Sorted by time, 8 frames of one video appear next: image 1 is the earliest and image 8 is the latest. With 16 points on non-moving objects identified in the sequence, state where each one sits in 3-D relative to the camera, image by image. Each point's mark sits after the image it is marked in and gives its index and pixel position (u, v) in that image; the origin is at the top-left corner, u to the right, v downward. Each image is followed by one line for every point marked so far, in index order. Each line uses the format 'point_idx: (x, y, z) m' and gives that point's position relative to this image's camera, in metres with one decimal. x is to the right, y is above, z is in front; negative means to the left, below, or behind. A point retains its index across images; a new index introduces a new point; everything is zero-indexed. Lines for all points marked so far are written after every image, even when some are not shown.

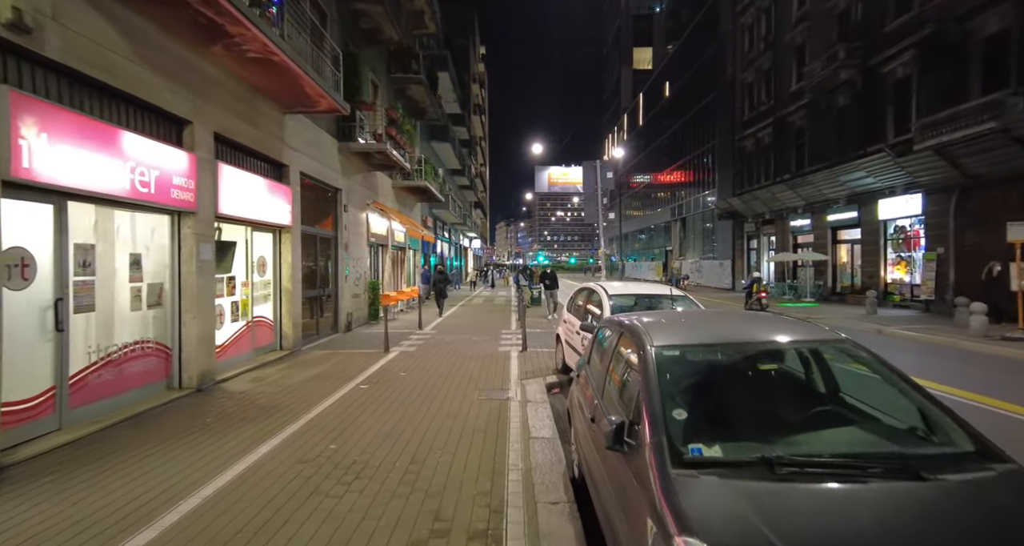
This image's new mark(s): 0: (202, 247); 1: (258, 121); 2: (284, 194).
0: (-5.1, +0.4, +7.5) m
1: (-5.2, +3.1, +9.3) m
2: (-5.2, +1.8, +10.4) m
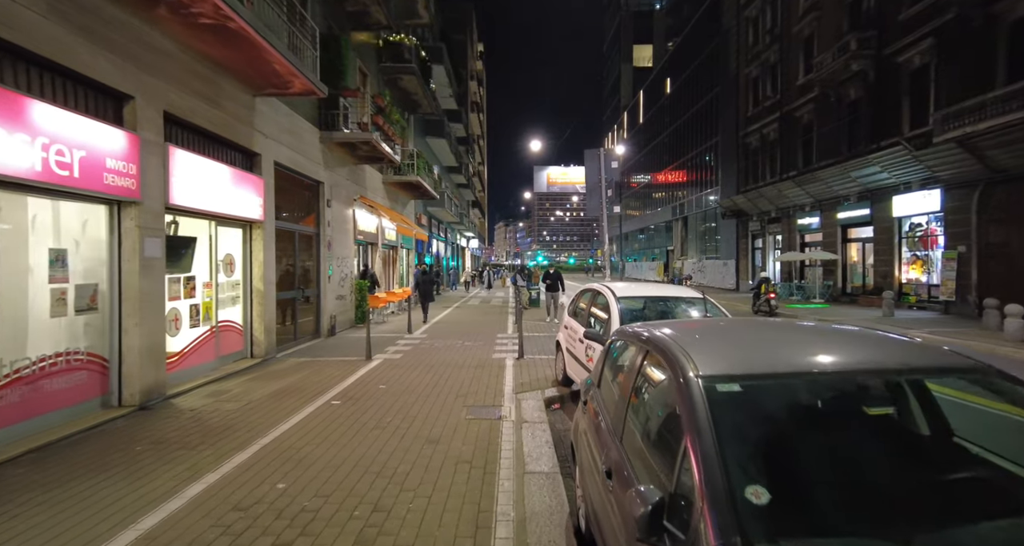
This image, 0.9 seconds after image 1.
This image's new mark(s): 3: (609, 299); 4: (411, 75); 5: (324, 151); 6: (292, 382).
0: (-5.1, +0.4, +6.5) m
1: (-5.3, +3.1, +8.3) m
2: (-5.3, +1.8, +9.4) m
3: (+1.5, -0.3, +6.8) m
4: (-4.2, +8.3, +19.3) m
5: (-5.4, +3.5, +13.2) m
6: (-4.0, -2.0, +8.4) m
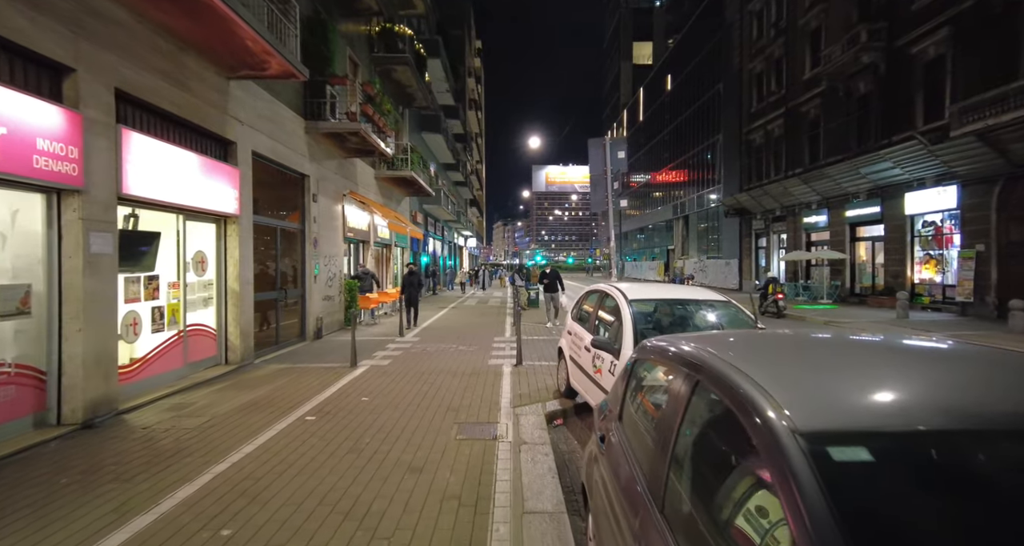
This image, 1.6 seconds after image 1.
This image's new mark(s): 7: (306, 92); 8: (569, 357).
0: (-5.2, +0.5, +5.7) m
1: (-5.3, +3.1, +7.5) m
2: (-5.4, +1.8, +8.6) m
3: (+1.4, -0.3, +6.0) m
4: (-4.3, +8.4, +18.5) m
5: (-5.5, +3.5, +12.4) m
6: (-4.0, -2.0, +7.6) m
7: (-5.5, +4.8, +12.2) m
8: (+0.8, -1.3, +7.0) m
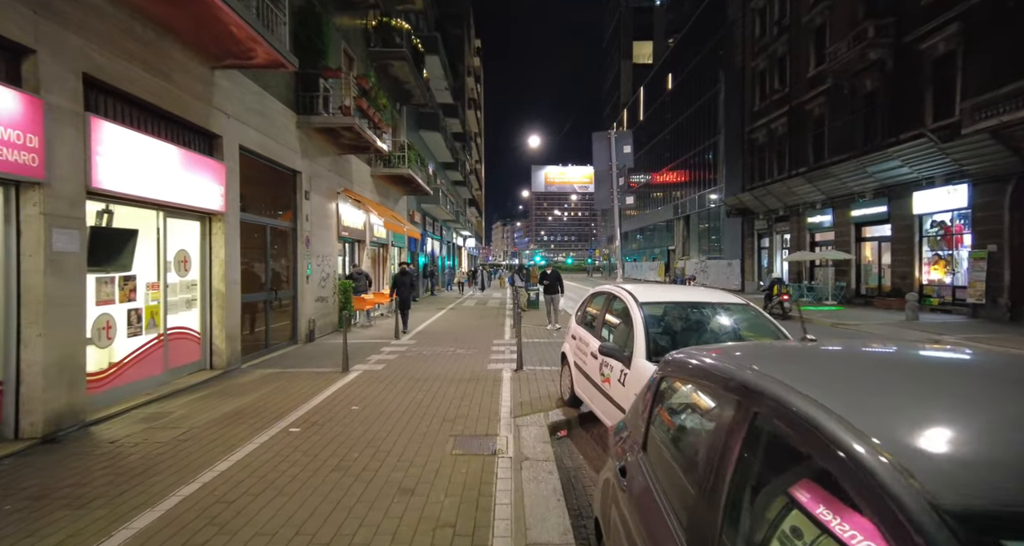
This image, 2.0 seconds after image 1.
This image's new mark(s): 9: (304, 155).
0: (-5.2, +0.5, +5.2) m
1: (-5.3, +3.1, +7.0) m
2: (-5.4, +1.8, +8.1) m
3: (+1.4, -0.3, +5.6) m
4: (-4.3, +8.4, +18.1) m
5: (-5.5, +3.5, +11.9) m
6: (-4.0, -2.0, +7.1) m
7: (-5.5, +4.8, +11.8) m
8: (+0.8, -1.3, +6.5) m
9: (-5.5, +3.1, +12.2) m
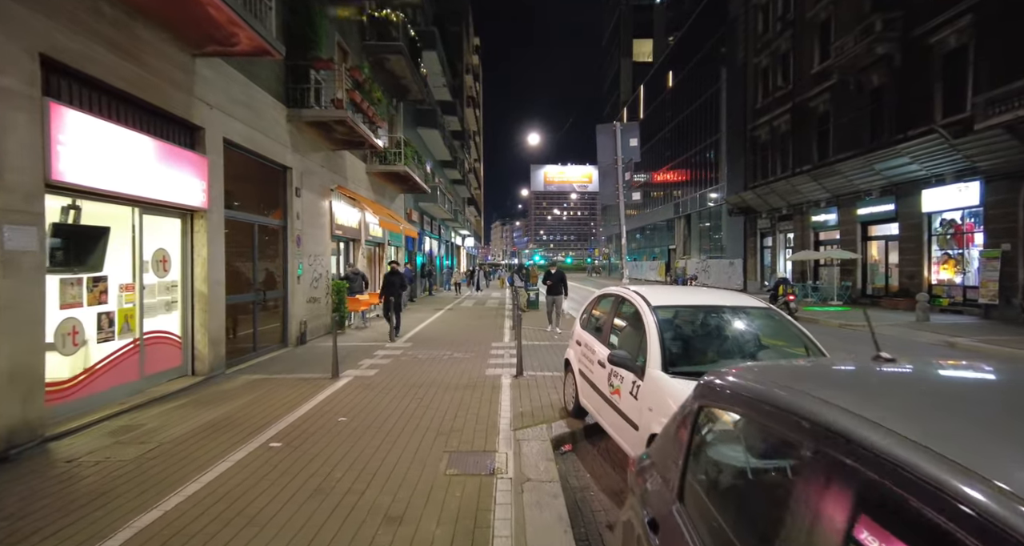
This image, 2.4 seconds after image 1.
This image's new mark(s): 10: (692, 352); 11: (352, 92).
0: (-5.2, +0.4, +4.7) m
1: (-5.3, +3.1, +6.6) m
2: (-5.4, +1.8, +7.7) m
3: (+1.4, -0.4, +5.1) m
4: (-4.3, +8.4, +17.6) m
5: (-5.5, +3.5, +11.4) m
6: (-4.0, -2.0, +6.6) m
7: (-5.5, +4.8, +11.3) m
8: (+0.8, -1.3, +6.1) m
9: (-5.5, +3.1, +11.7) m
10: (+1.8, -0.8, +4.5) m
11: (-4.3, +4.9, +12.3) m
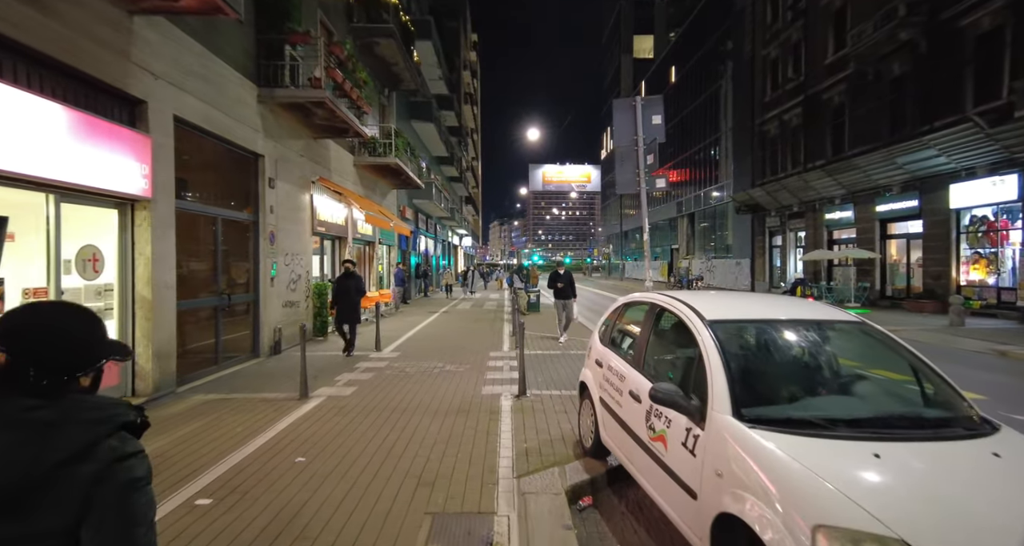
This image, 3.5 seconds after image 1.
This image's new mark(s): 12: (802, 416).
0: (-5.1, +0.4, +3.4) m
1: (-5.3, +3.1, +5.3) m
2: (-5.3, +1.8, +6.4) m
3: (+1.5, -0.4, +3.8) m
4: (-4.4, +8.3, +16.3) m
5: (-5.5, +3.5, +10.1) m
6: (-4.0, -2.0, +5.4) m
7: (-5.5, +4.8, +10.0) m
8: (+0.9, -1.3, +4.8) m
9: (-5.5, +3.1, +10.4) m
10: (+1.8, -0.8, +3.2) m
11: (-4.3, +4.9, +11.0) m
12: (+1.8, -0.9, +2.9) m
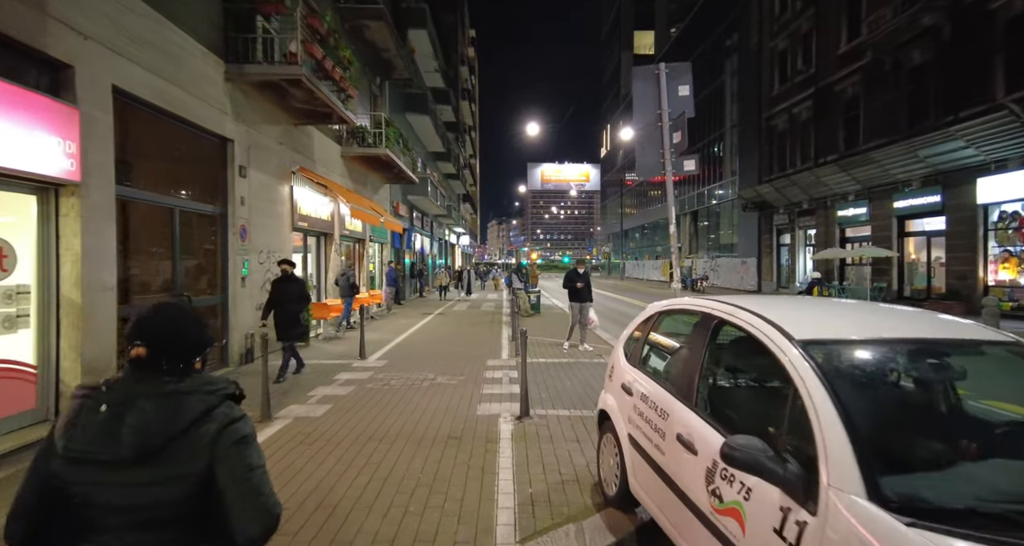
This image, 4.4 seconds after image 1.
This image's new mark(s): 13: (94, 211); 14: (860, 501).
0: (-5.1, +0.4, +2.3) m
1: (-5.3, +3.1, +4.2) m
2: (-5.3, +1.8, +5.3) m
3: (+1.5, -0.4, +2.7) m
4: (-4.4, +8.4, +15.2) m
5: (-5.5, +3.5, +9.0) m
6: (-4.0, -2.0, +4.3) m
7: (-5.5, +4.8, +8.9) m
8: (+0.9, -1.3, +3.7) m
9: (-5.6, +3.1, +9.3) m
10: (+1.8, -0.8, +2.1) m
11: (-4.3, +4.9, +9.9) m
12: (+1.8, -0.9, +1.8) m
13: (-5.4, +0.8, +6.0) m
14: (+1.4, -0.9, +1.9) m
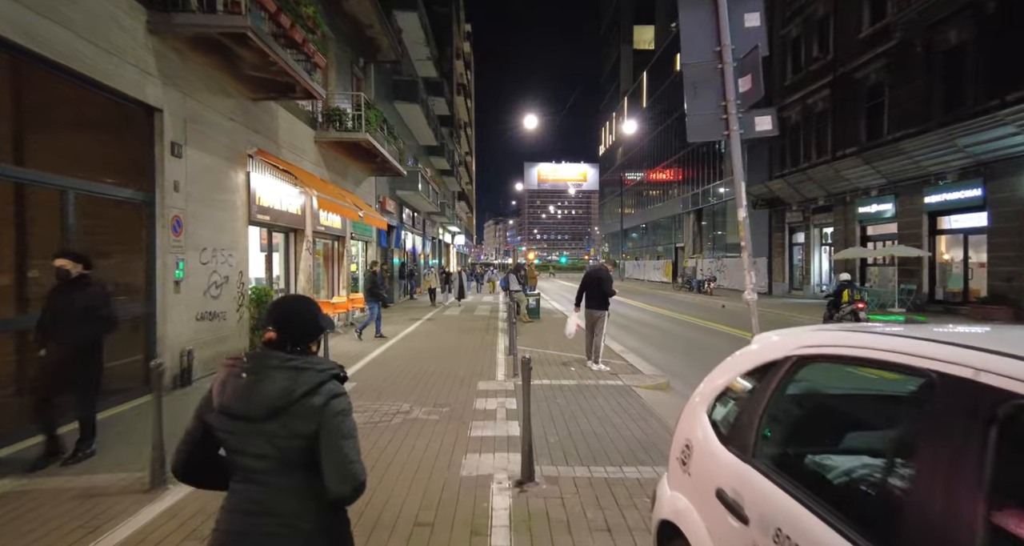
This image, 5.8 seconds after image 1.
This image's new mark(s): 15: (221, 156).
0: (-5.1, +0.4, +0.5) m
1: (-5.3, +3.1, +2.4) m
2: (-5.3, +1.8, +3.5) m
3: (+1.5, -0.4, +1.0) m
4: (-4.5, +8.3, +13.4) m
5: (-5.6, +3.5, +7.2) m
6: (-4.0, -2.0, +2.5) m
7: (-5.6, +4.8, +7.1) m
8: (+0.9, -1.3, +2.0) m
9: (-5.6, +3.1, +7.5) m
10: (+1.8, -0.8, +0.4) m
11: (-4.4, +4.8, +8.1) m
12: (+1.9, -0.9, +0.1) m
13: (-5.4, +0.8, +4.2) m
14: (+1.4, -0.9, +0.1) m
15: (-5.6, +2.2, +8.8) m
